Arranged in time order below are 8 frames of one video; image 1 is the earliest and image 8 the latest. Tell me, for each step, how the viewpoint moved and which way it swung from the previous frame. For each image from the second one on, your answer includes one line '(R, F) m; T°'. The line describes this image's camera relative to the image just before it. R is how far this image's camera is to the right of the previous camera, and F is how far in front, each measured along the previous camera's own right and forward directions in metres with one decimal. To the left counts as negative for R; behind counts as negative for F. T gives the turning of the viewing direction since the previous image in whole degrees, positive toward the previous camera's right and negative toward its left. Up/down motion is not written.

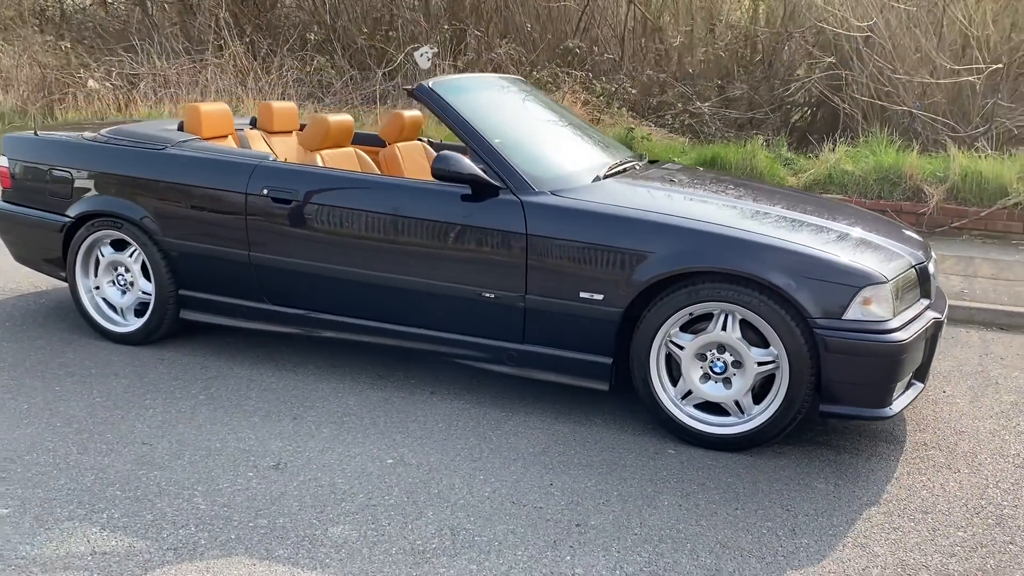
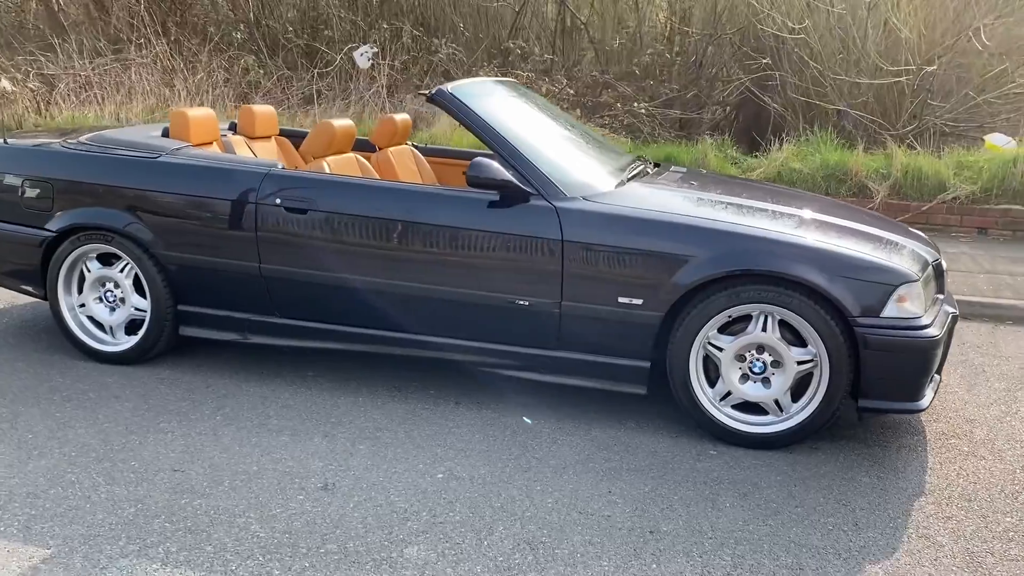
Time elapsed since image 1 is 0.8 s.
(-0.5, +0.1) m; +6°
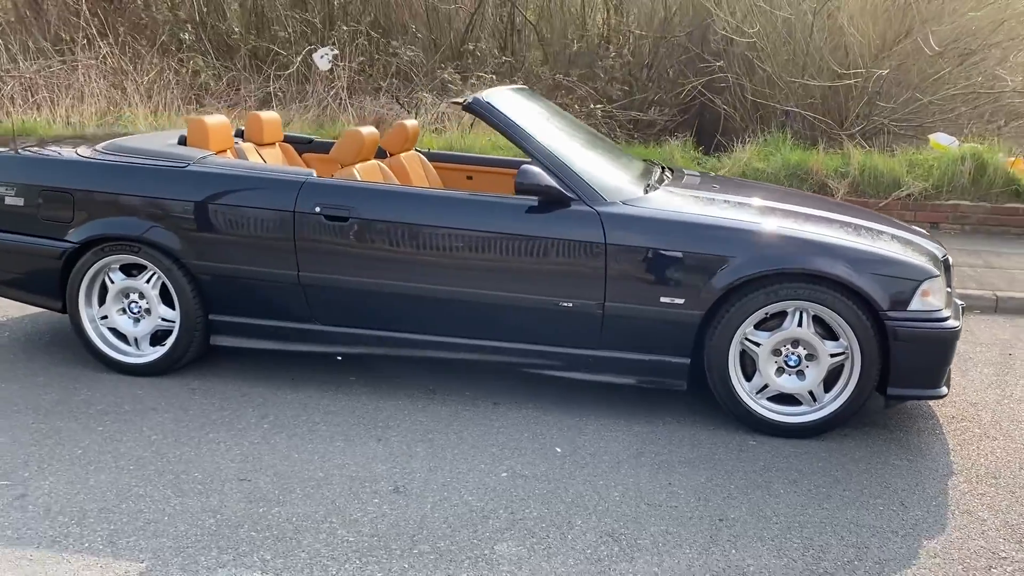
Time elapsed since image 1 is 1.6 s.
(-0.5, -0.1) m; +5°
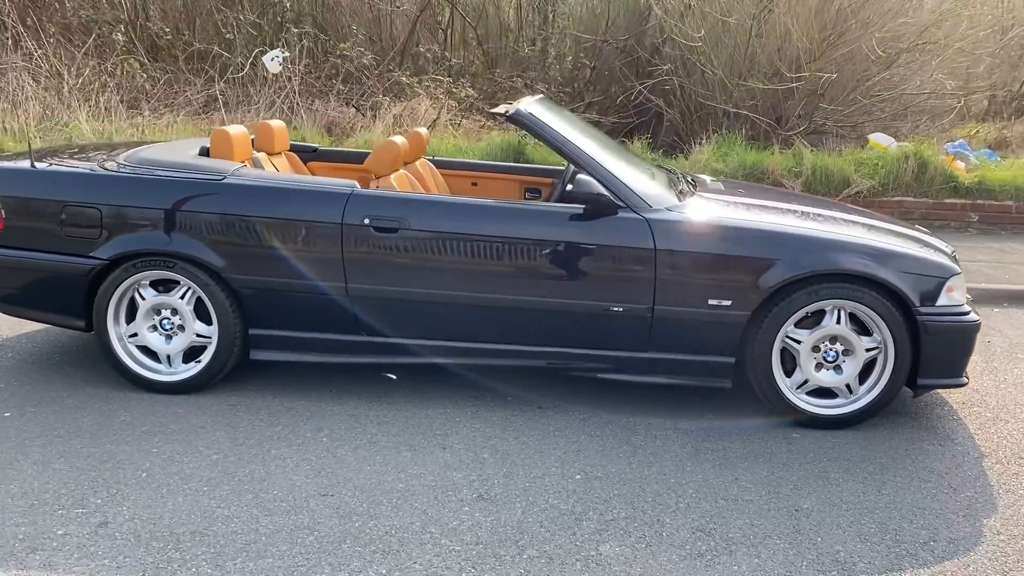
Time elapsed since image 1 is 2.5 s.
(-0.6, 0.0) m; +6°
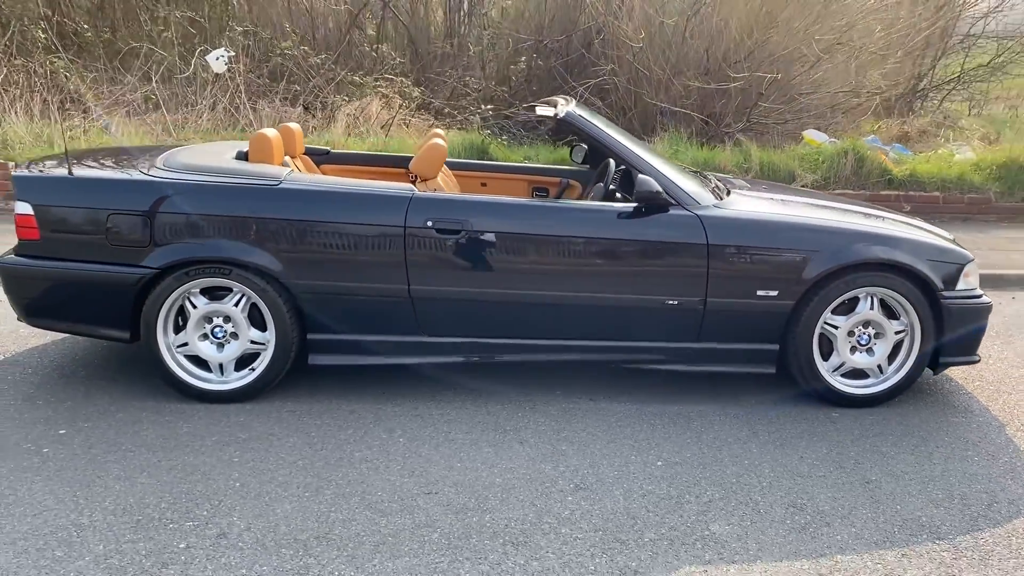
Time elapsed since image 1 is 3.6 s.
(-0.7, -0.1) m; +7°
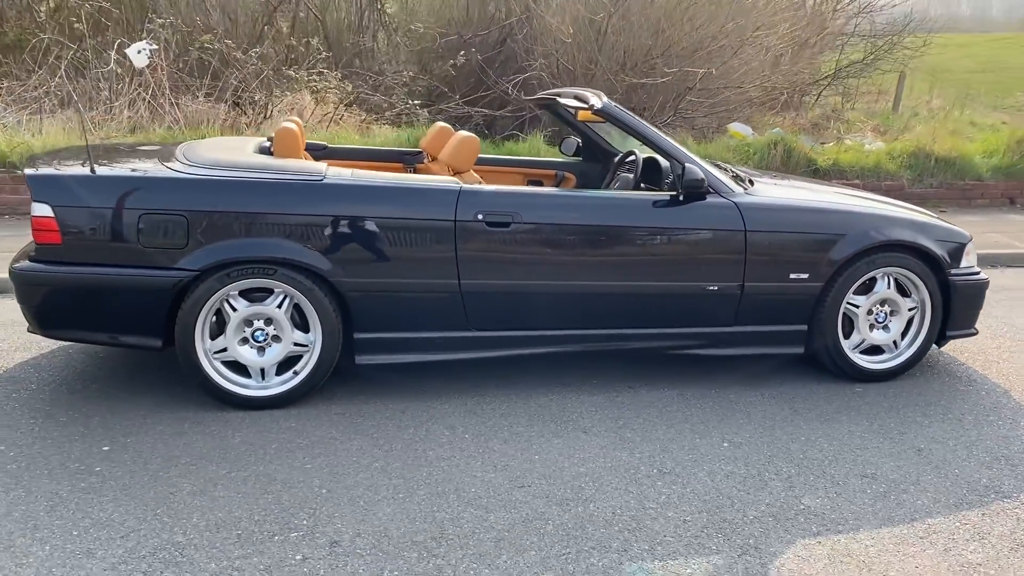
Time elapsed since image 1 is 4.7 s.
(-0.8, +0.1) m; +8°
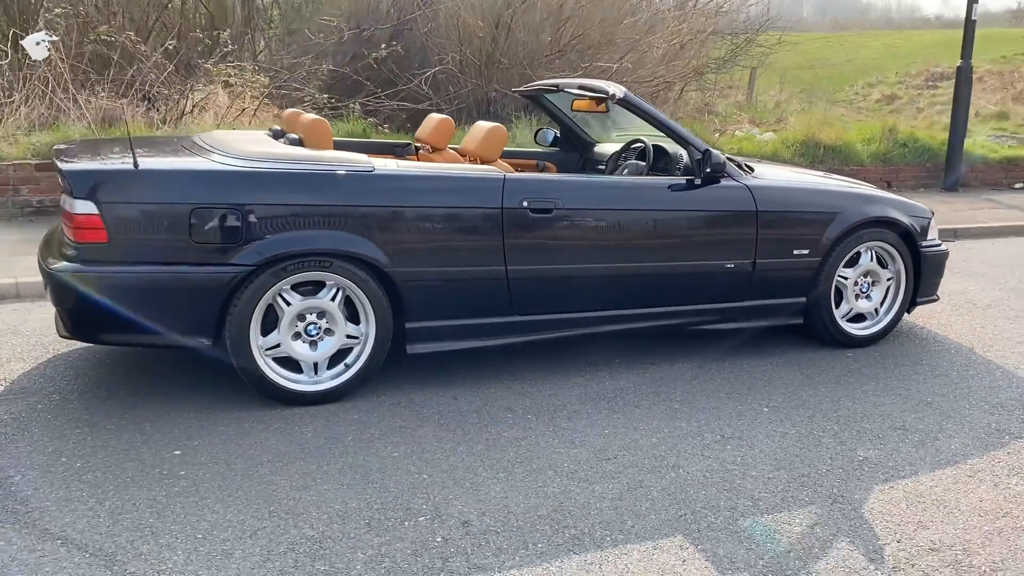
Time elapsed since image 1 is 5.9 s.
(-0.9, 0.0) m; +10°
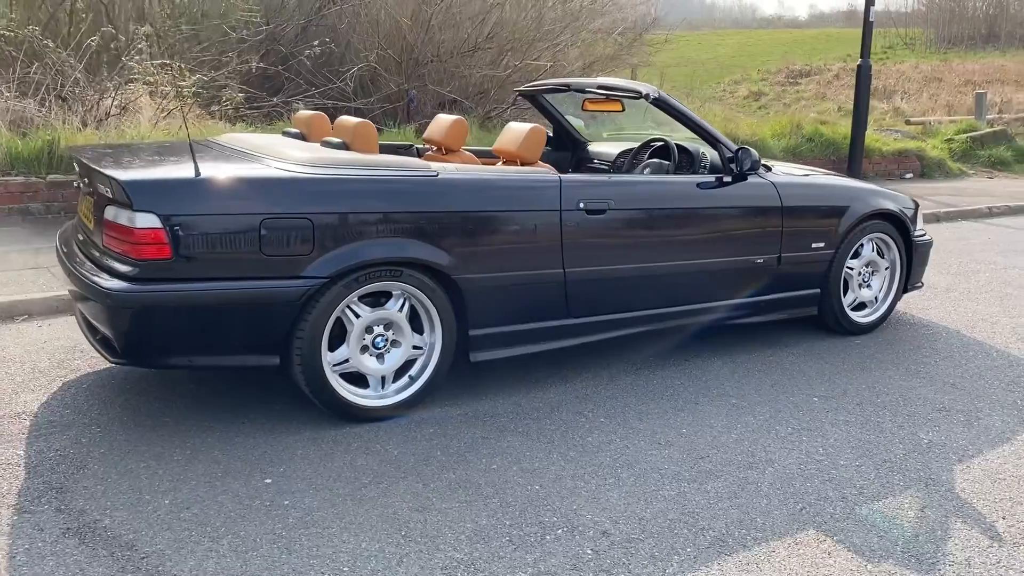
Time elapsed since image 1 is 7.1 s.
(-0.8, +0.1) m; +9°
